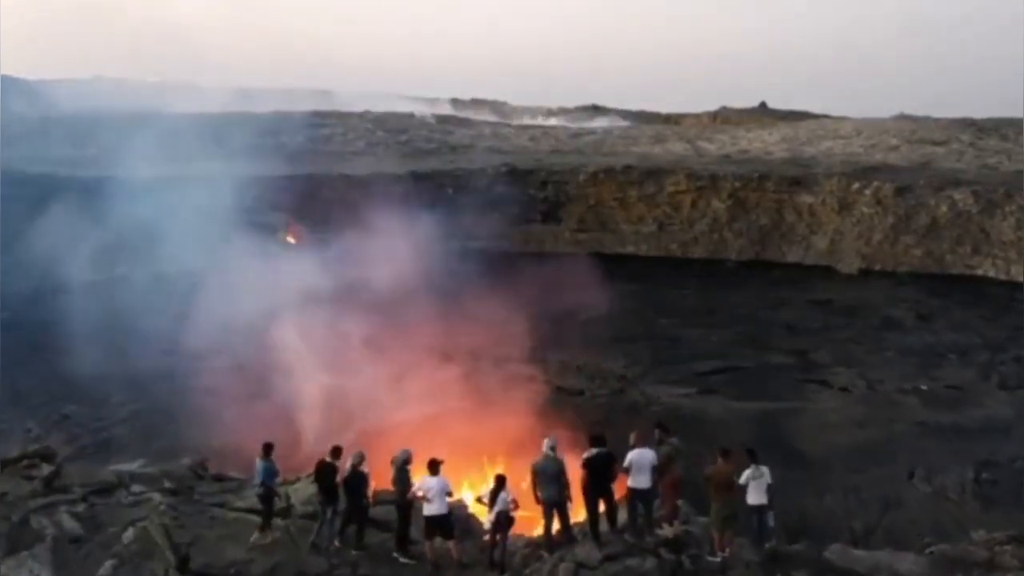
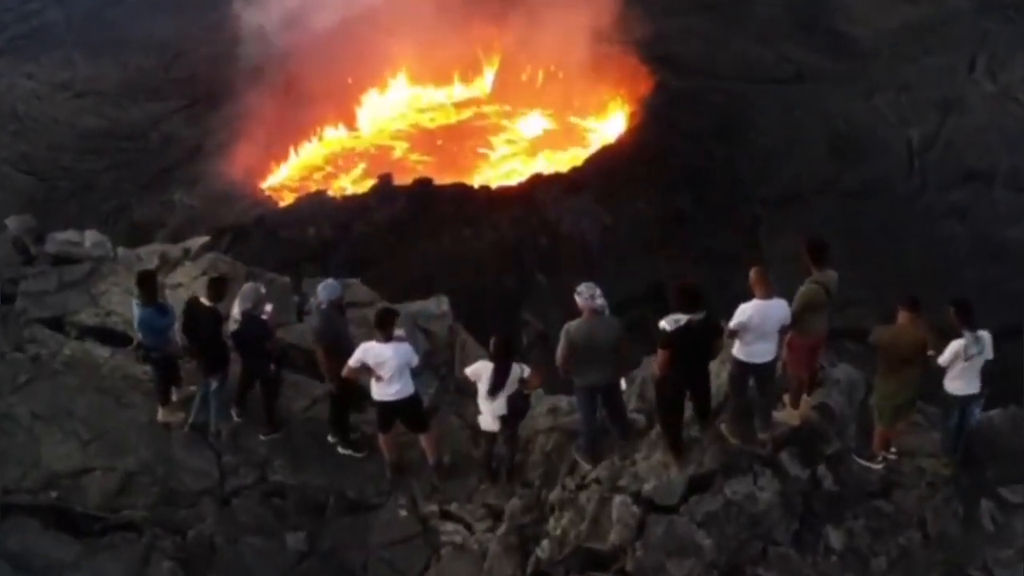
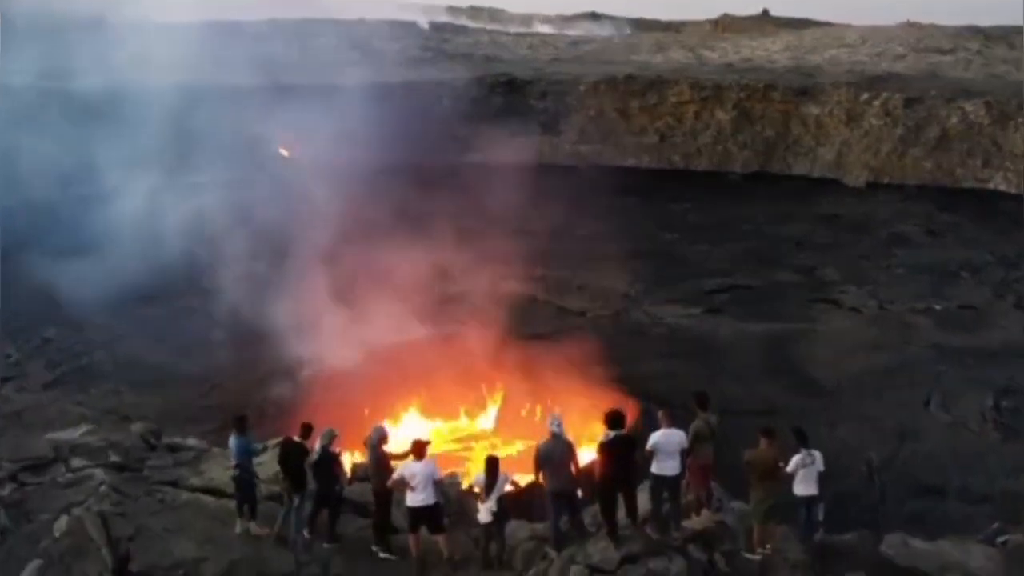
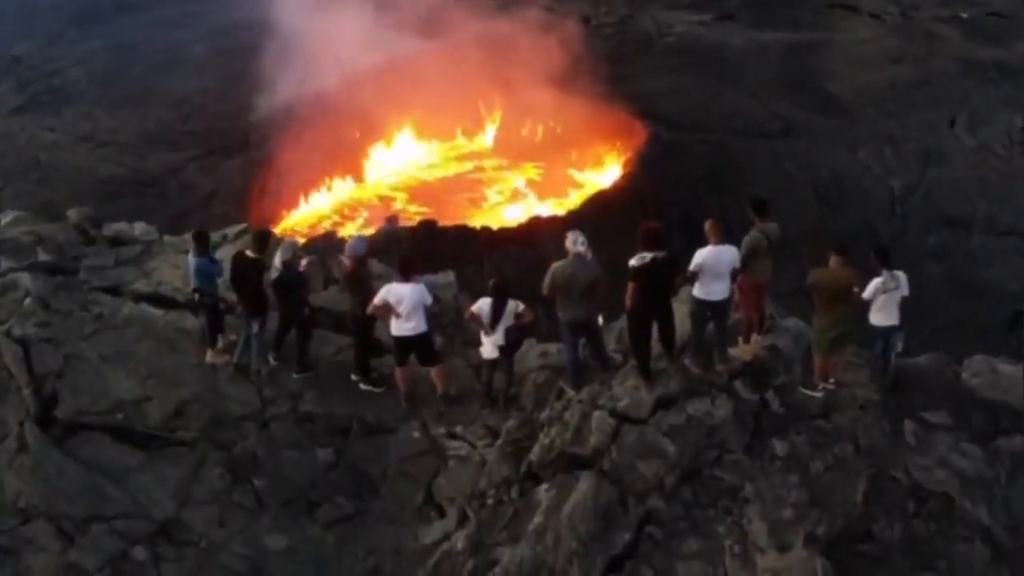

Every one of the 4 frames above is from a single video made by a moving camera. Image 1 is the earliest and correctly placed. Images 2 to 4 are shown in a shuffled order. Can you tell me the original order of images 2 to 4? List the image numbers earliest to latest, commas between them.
3, 4, 2
